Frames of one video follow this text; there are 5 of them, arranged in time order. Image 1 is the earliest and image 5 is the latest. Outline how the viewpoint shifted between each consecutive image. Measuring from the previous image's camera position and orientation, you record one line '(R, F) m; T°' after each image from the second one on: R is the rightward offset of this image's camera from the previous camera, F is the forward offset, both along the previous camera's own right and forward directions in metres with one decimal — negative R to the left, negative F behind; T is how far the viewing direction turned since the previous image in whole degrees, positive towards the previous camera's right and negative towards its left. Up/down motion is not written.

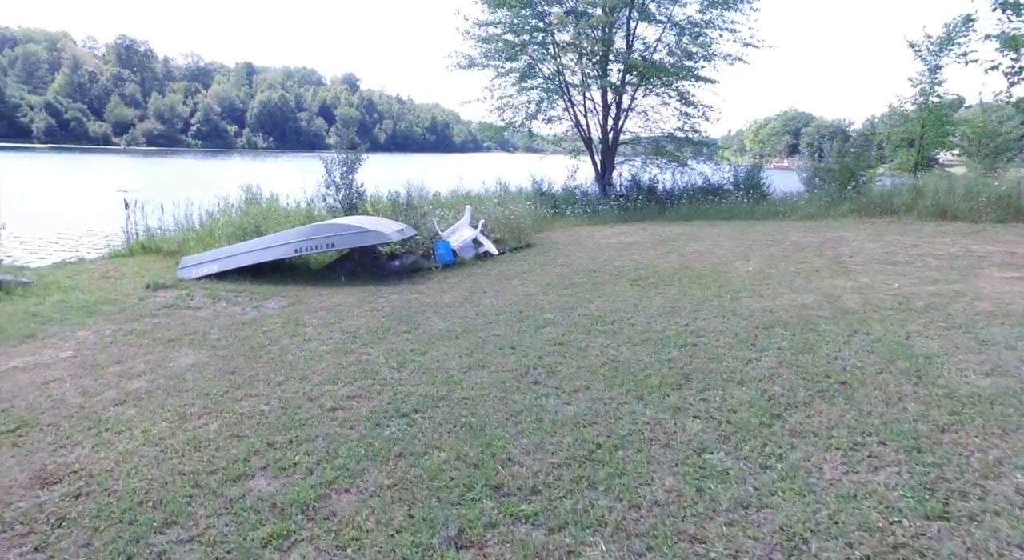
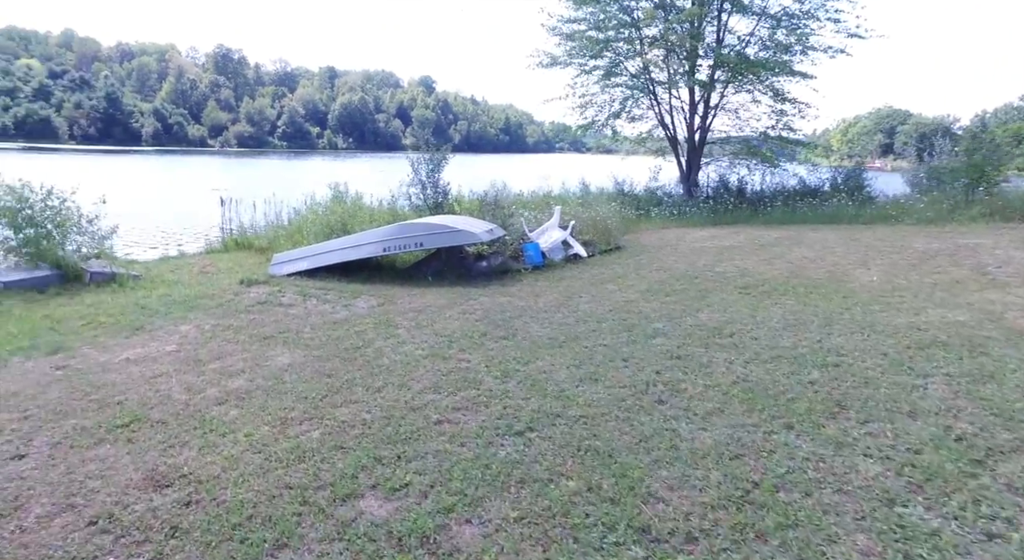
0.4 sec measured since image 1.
(-0.3, +0.3) m; -6°
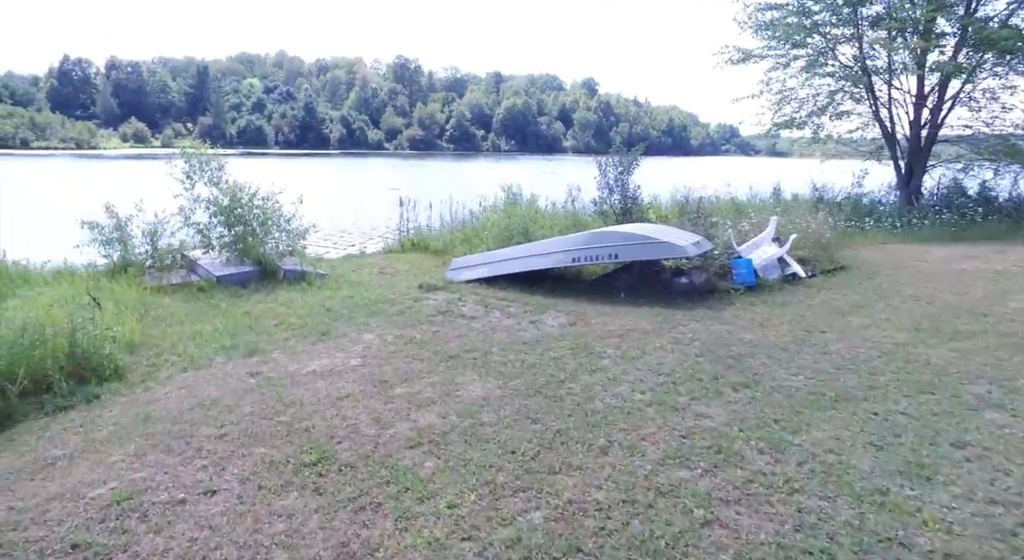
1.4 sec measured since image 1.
(-0.6, +0.8) m; -14°
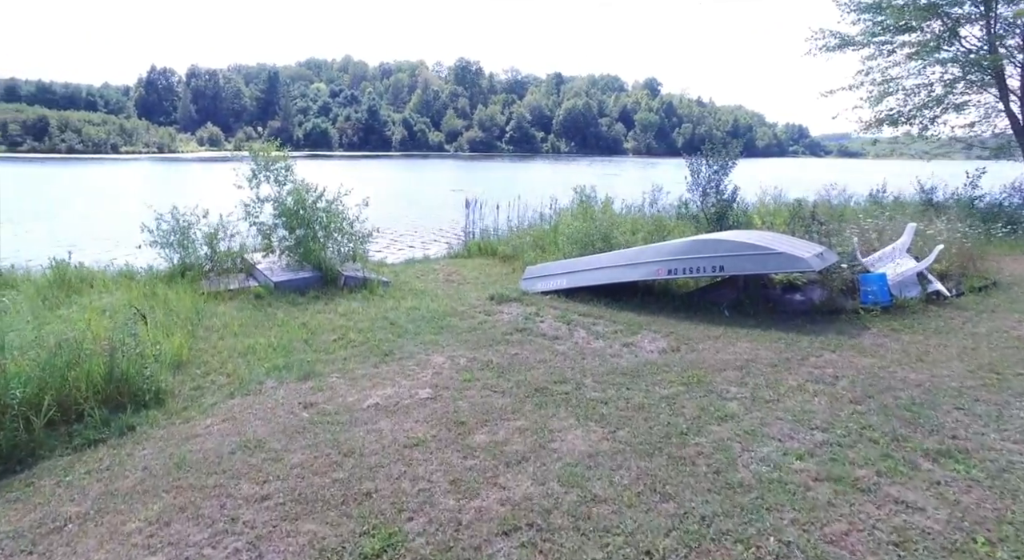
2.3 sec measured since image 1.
(-0.3, +0.8) m; -5°
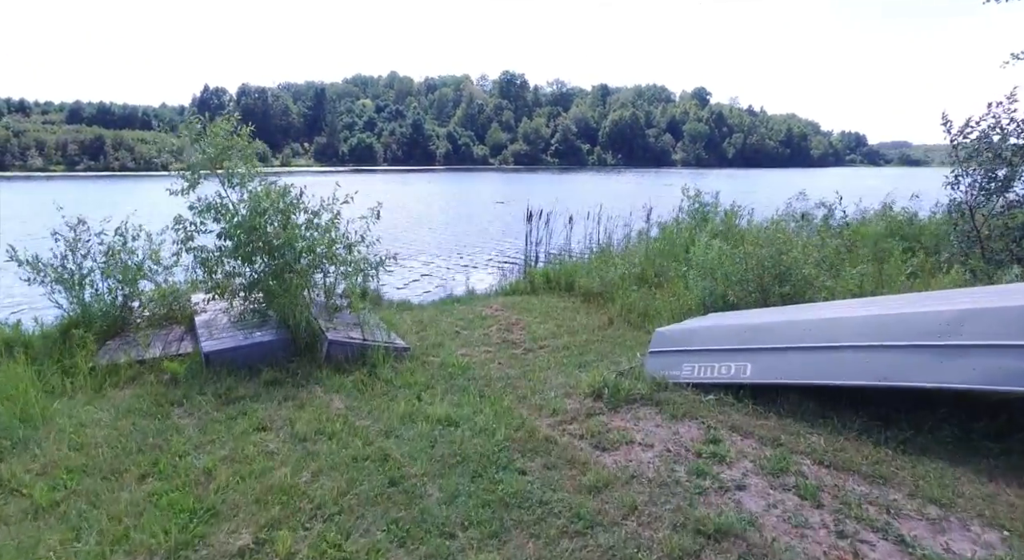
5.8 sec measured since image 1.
(-0.5, +3.3) m; -4°
